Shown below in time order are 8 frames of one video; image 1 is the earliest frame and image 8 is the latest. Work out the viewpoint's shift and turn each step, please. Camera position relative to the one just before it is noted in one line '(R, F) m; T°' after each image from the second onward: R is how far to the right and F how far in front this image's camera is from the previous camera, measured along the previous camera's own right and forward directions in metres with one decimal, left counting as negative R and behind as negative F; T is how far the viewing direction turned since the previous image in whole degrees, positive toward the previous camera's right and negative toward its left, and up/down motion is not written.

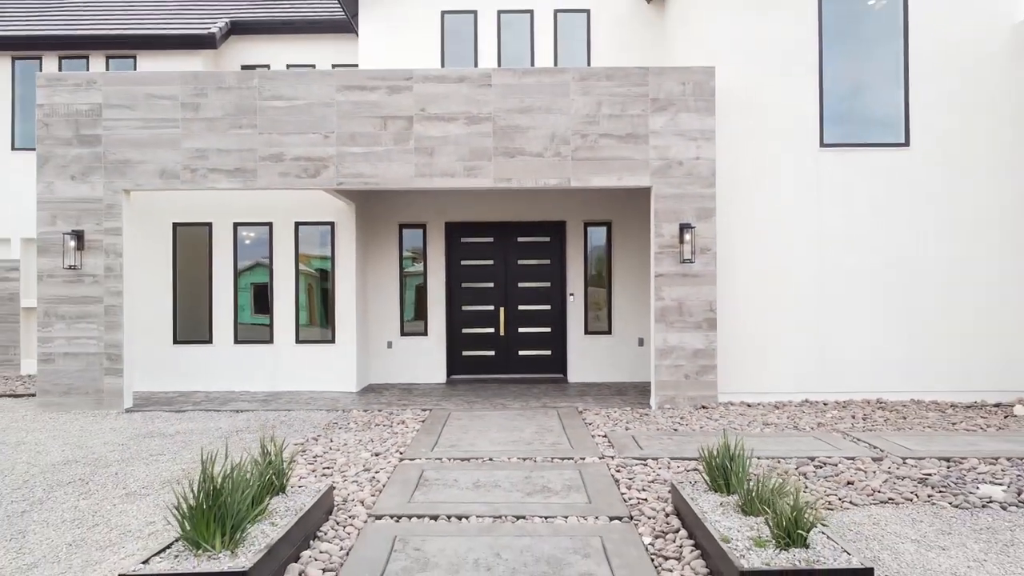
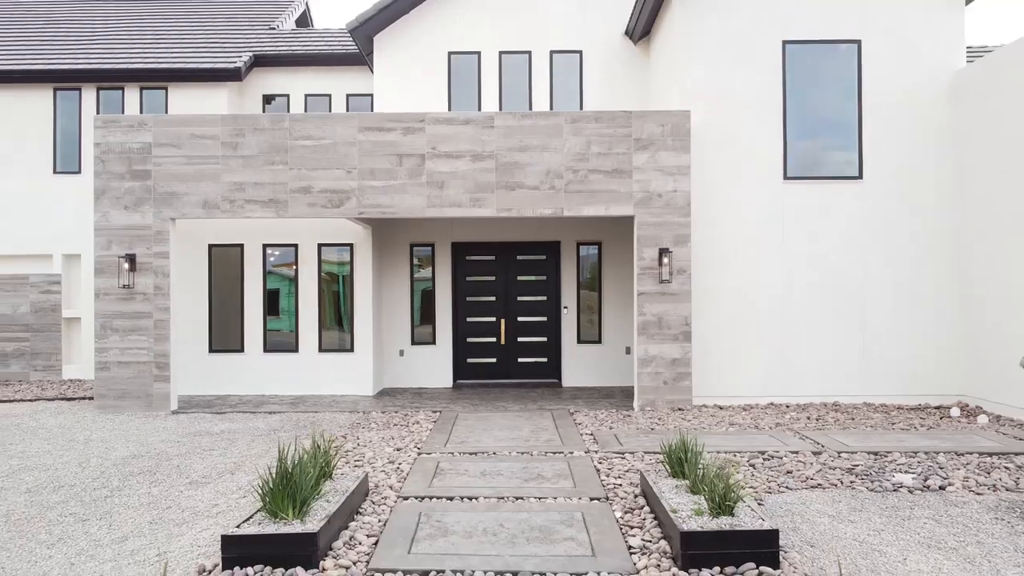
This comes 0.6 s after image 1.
(0.0, -1.0) m; 0°
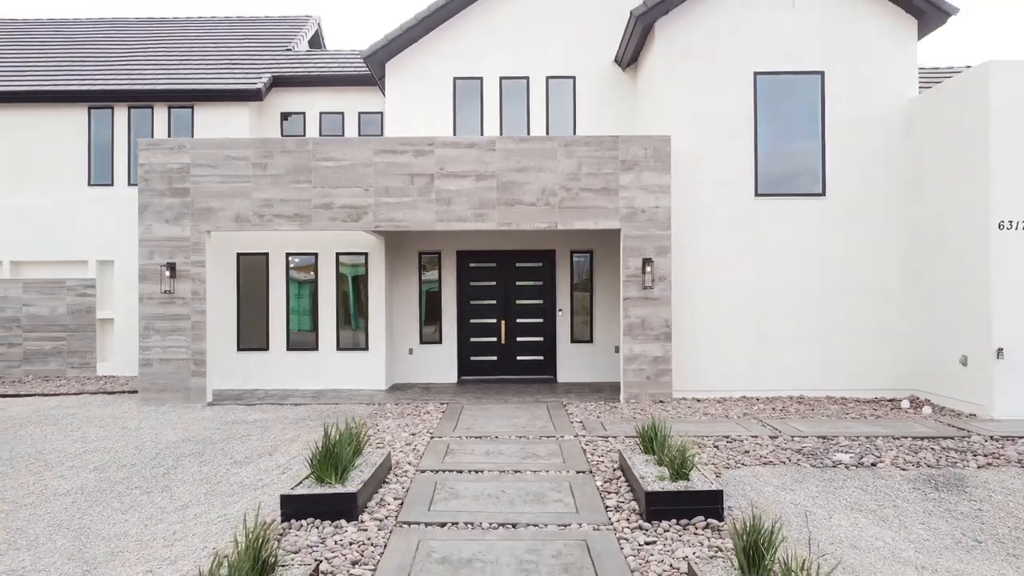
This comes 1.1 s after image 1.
(0.0, -1.0) m; 0°
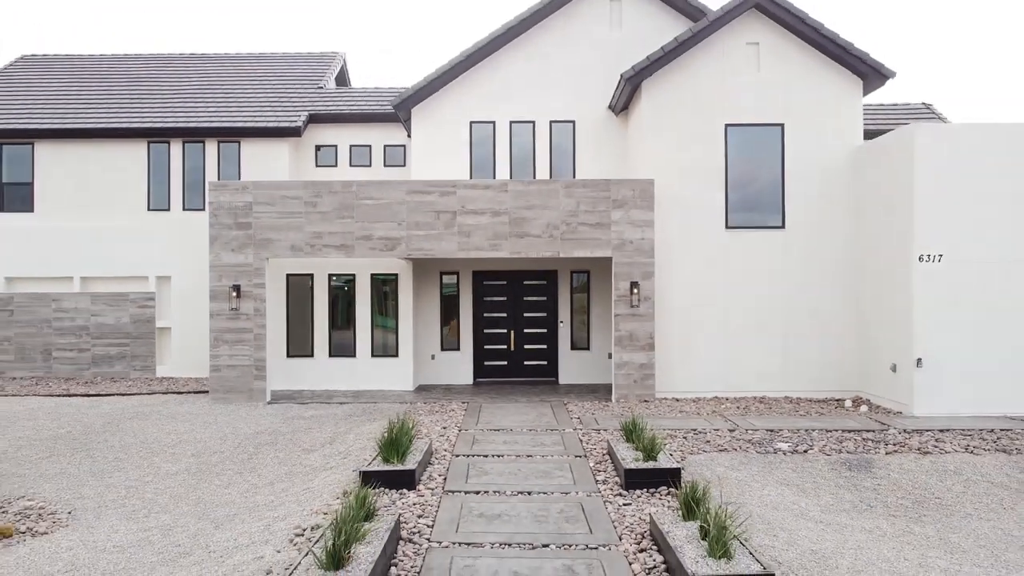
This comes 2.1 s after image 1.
(-0.1, -1.8) m; 0°
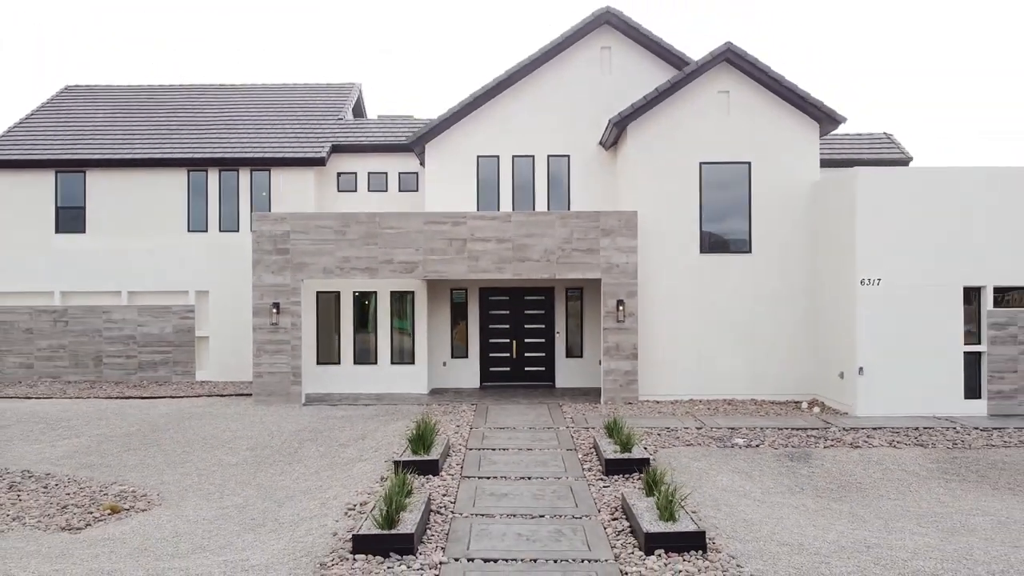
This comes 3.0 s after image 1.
(0.0, -1.7) m; 0°
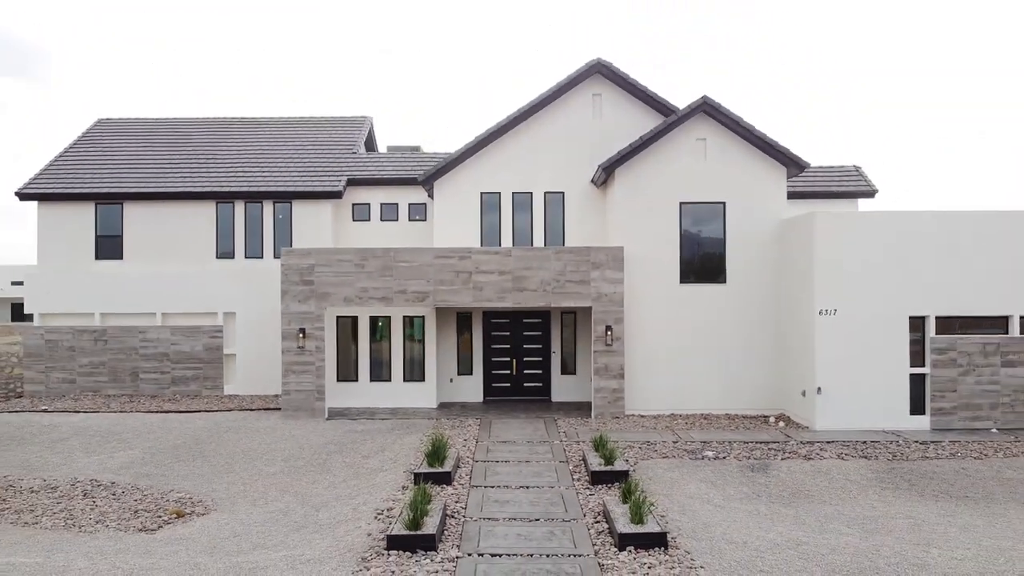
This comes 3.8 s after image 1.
(0.0, -1.6) m; 0°
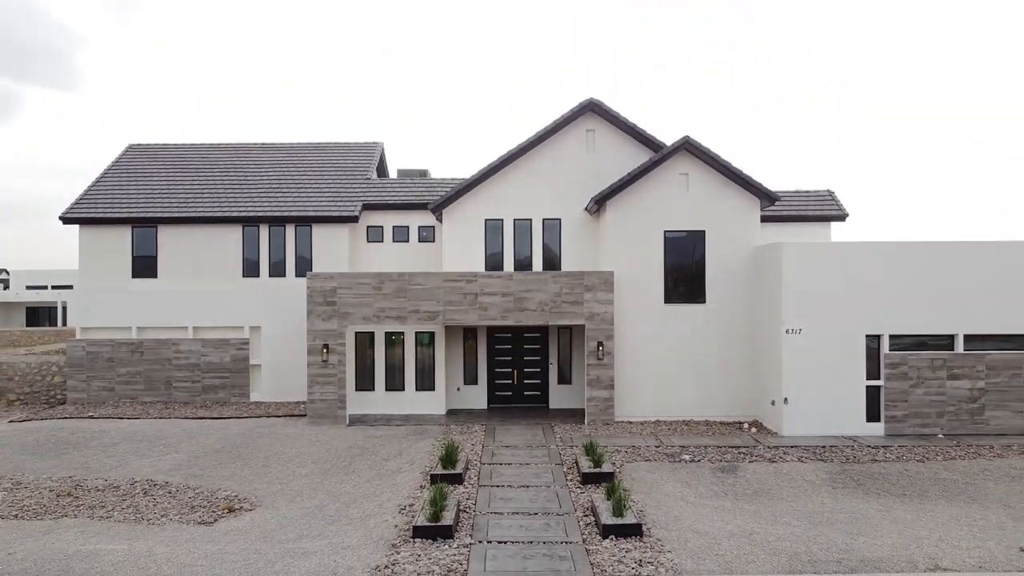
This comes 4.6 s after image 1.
(0.0, -1.7) m; 0°
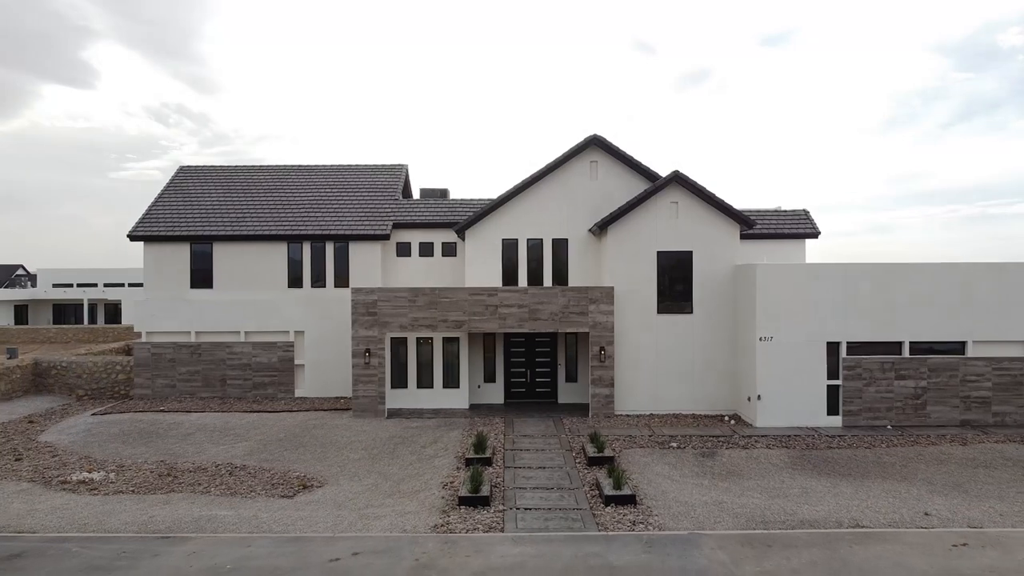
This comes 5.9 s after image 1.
(-0.3, -2.7) m; 0°
